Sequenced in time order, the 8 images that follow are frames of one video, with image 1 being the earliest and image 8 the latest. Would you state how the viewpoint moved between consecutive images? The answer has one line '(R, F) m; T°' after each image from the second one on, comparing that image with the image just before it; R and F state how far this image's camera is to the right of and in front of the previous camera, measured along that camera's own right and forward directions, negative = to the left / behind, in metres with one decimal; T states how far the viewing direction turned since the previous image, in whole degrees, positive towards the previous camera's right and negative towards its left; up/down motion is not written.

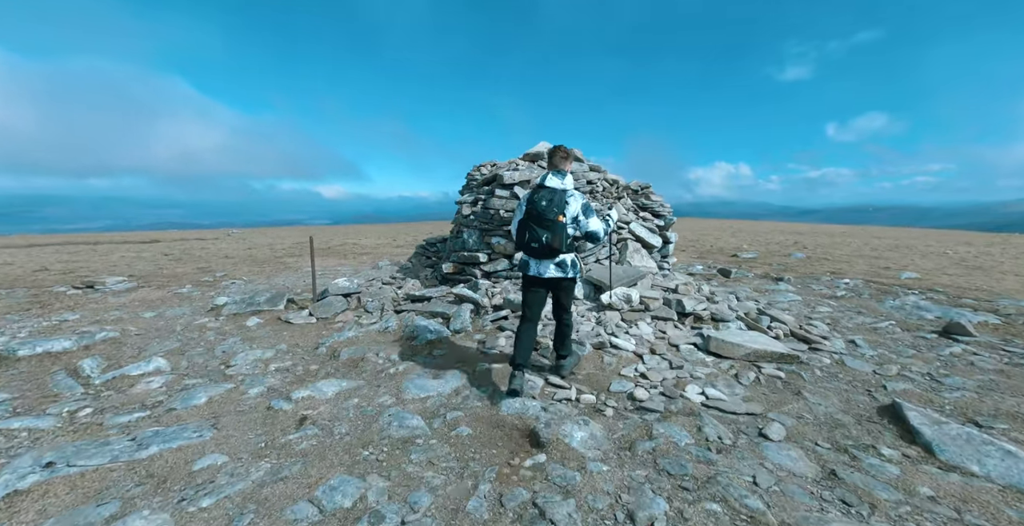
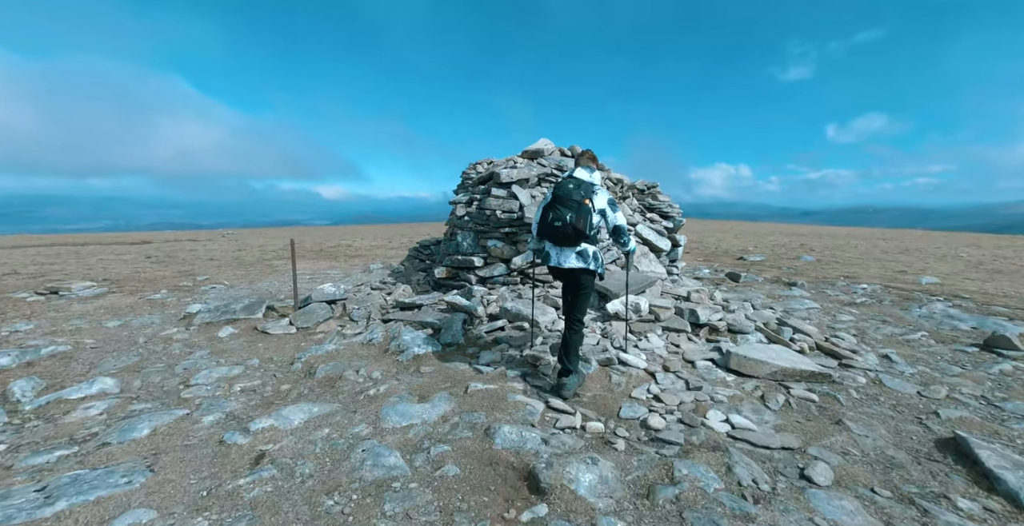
(0.0, +0.7) m; 0°
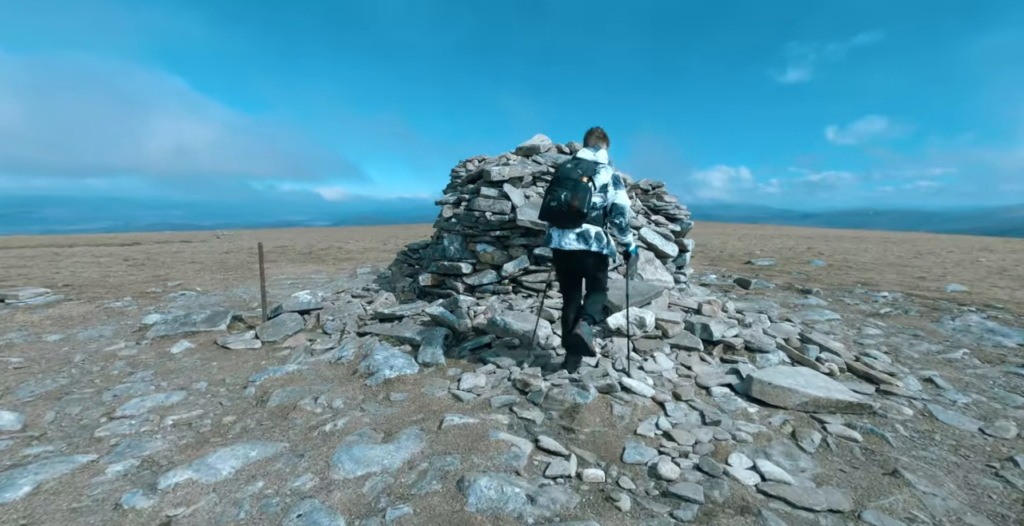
(+0.2, +0.8) m; 0°
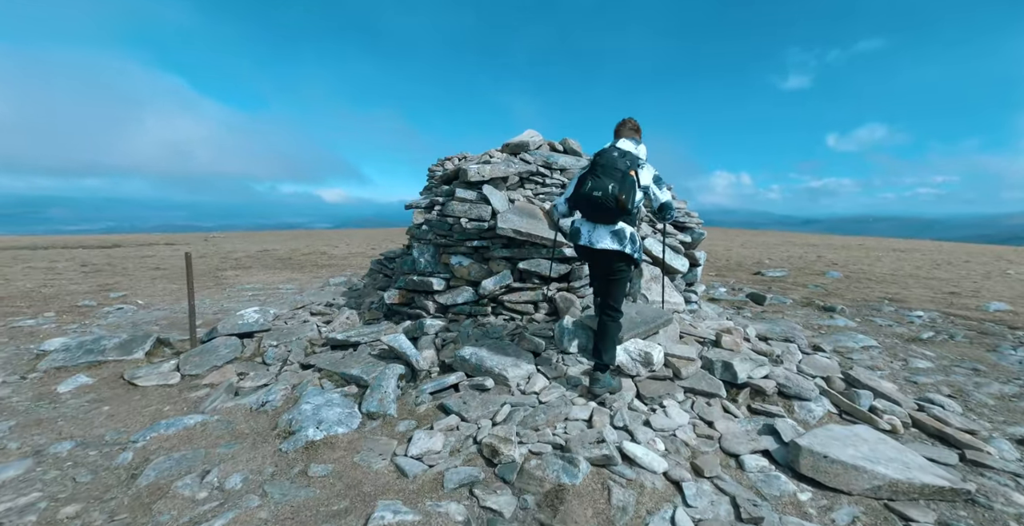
(+0.3, +1.3) m; 0°
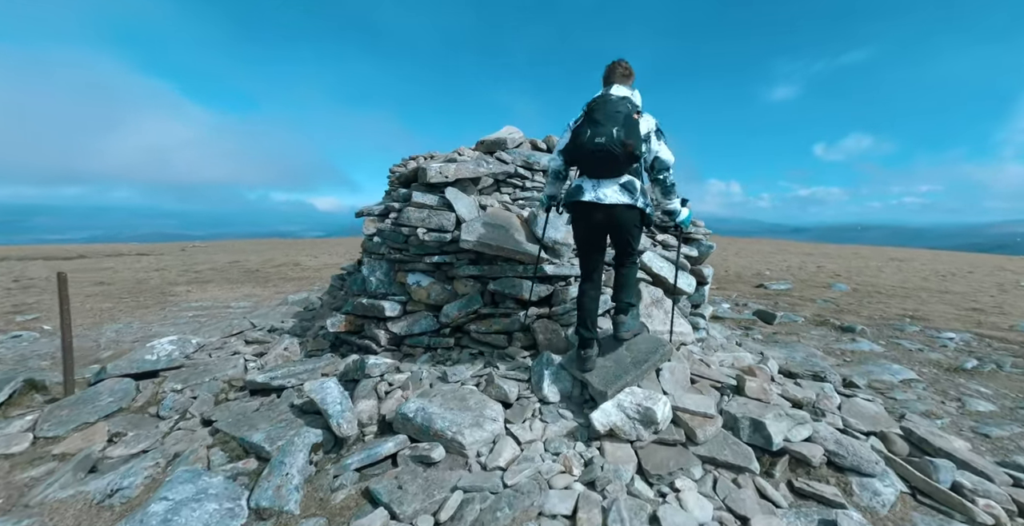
(+0.3, +1.2) m; +1°
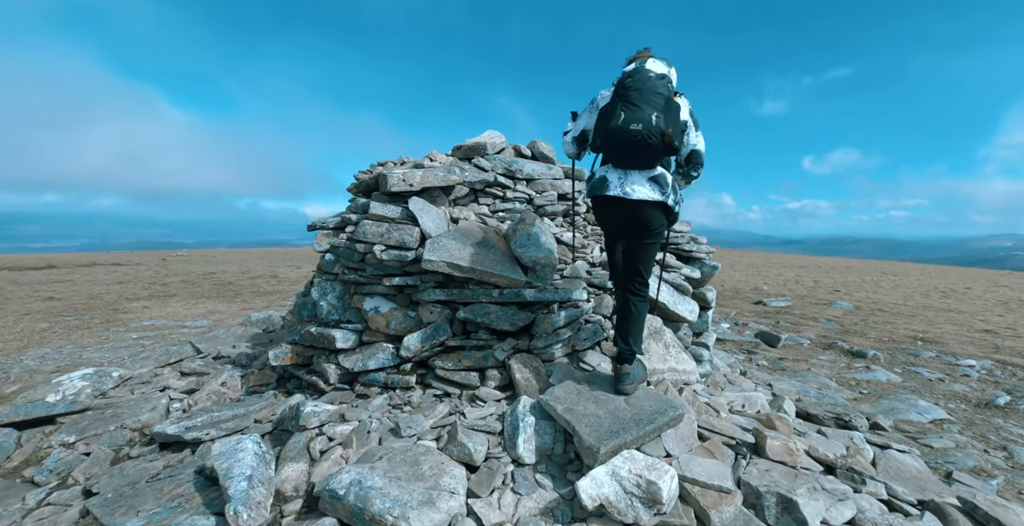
(+0.2, +0.8) m; +1°
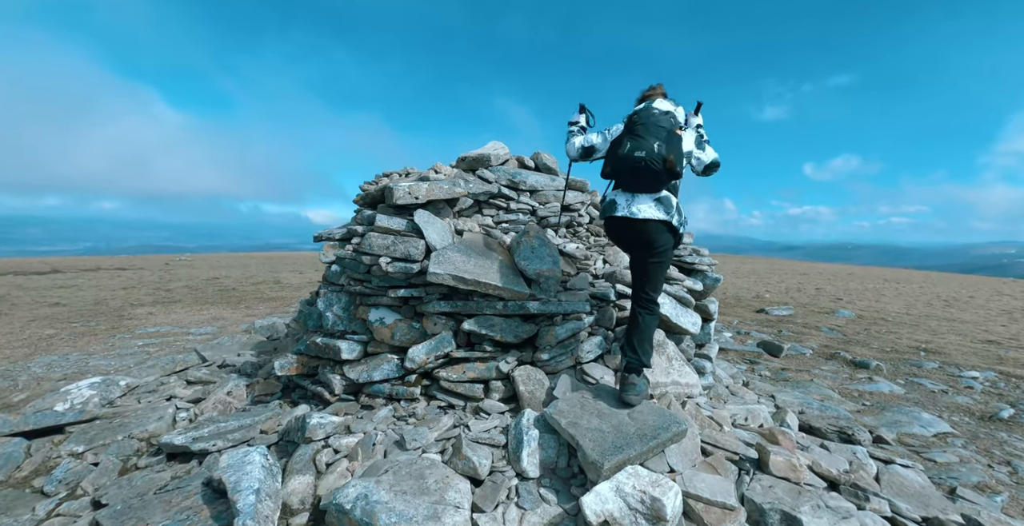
(0.0, 0.0) m; 0°
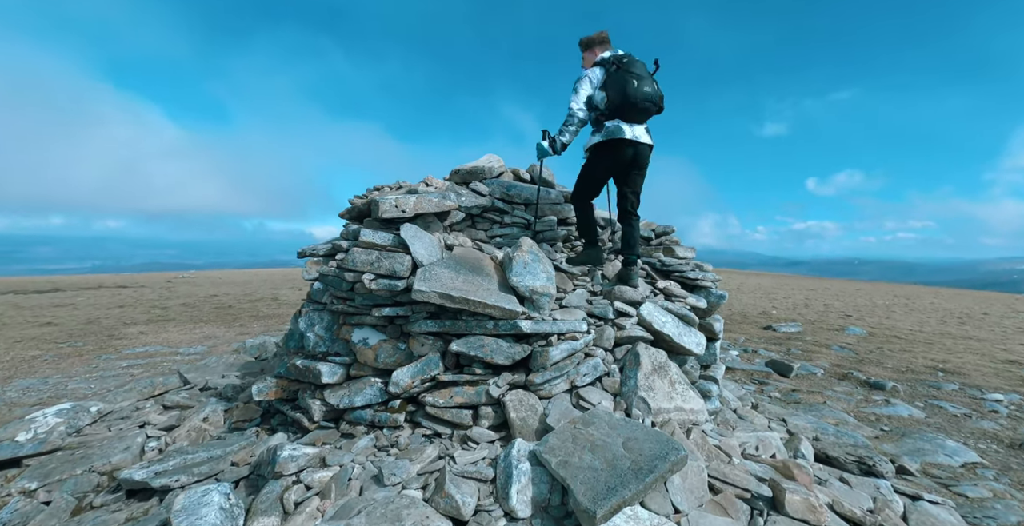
(+0.1, +0.3) m; 0°
